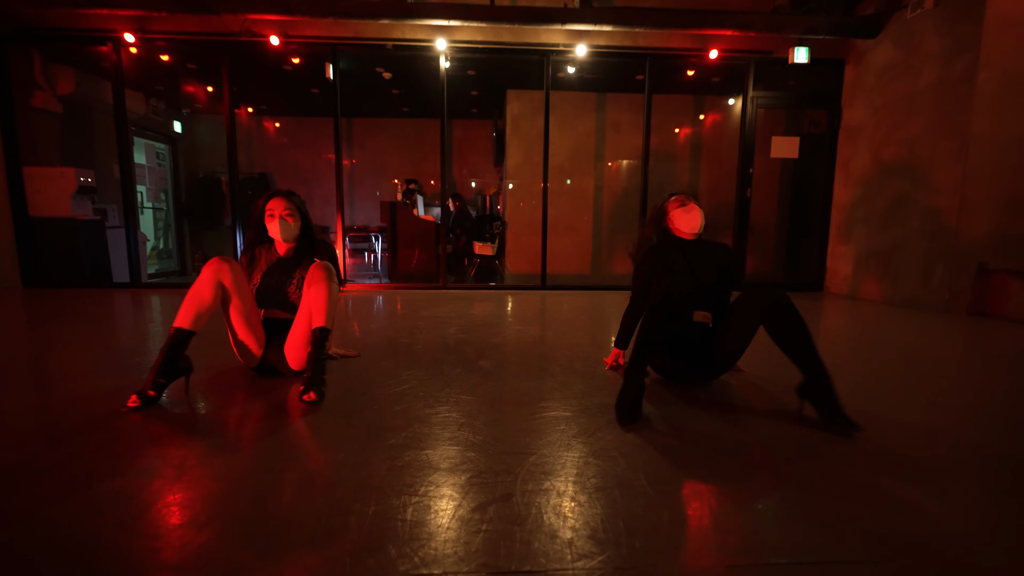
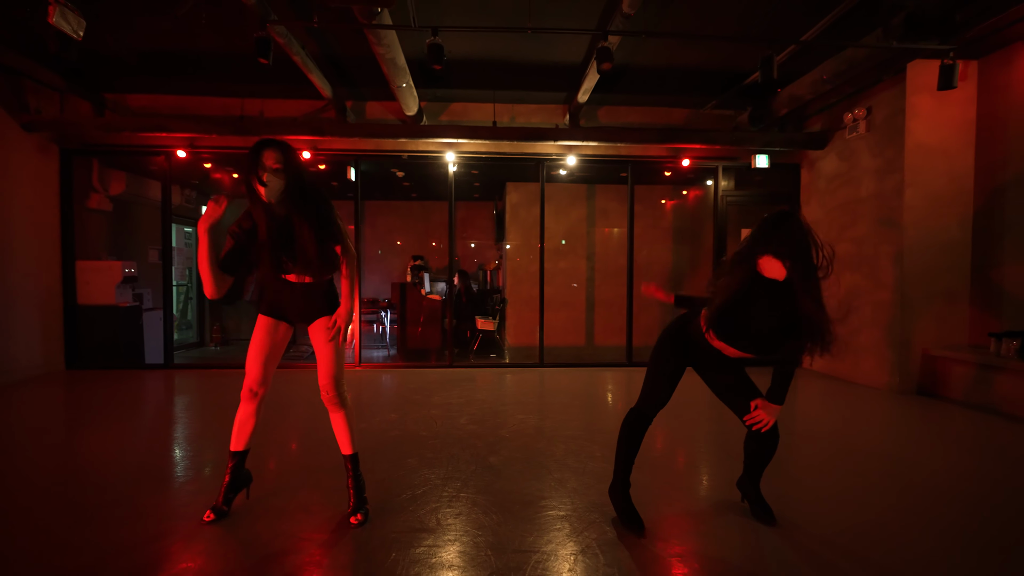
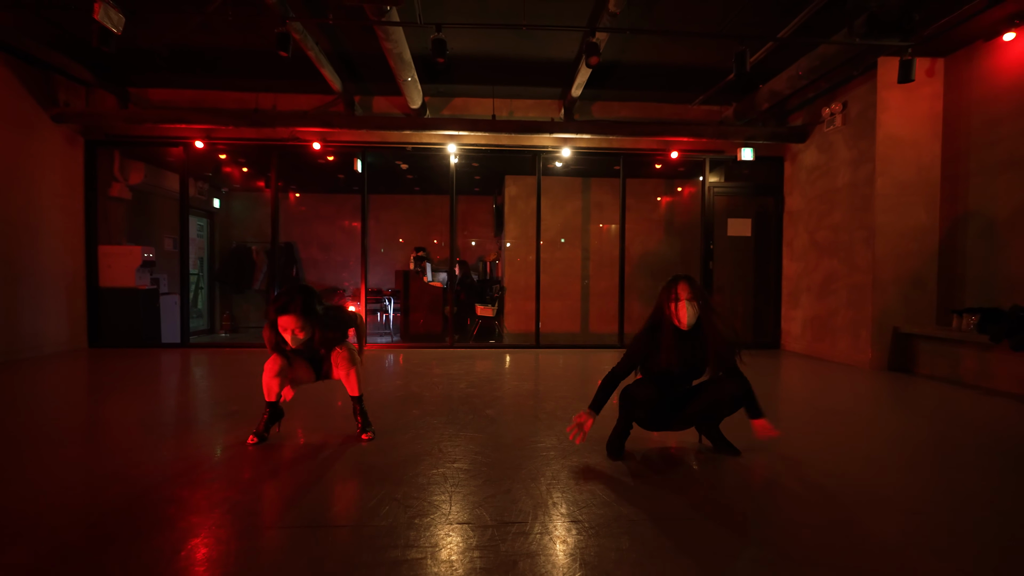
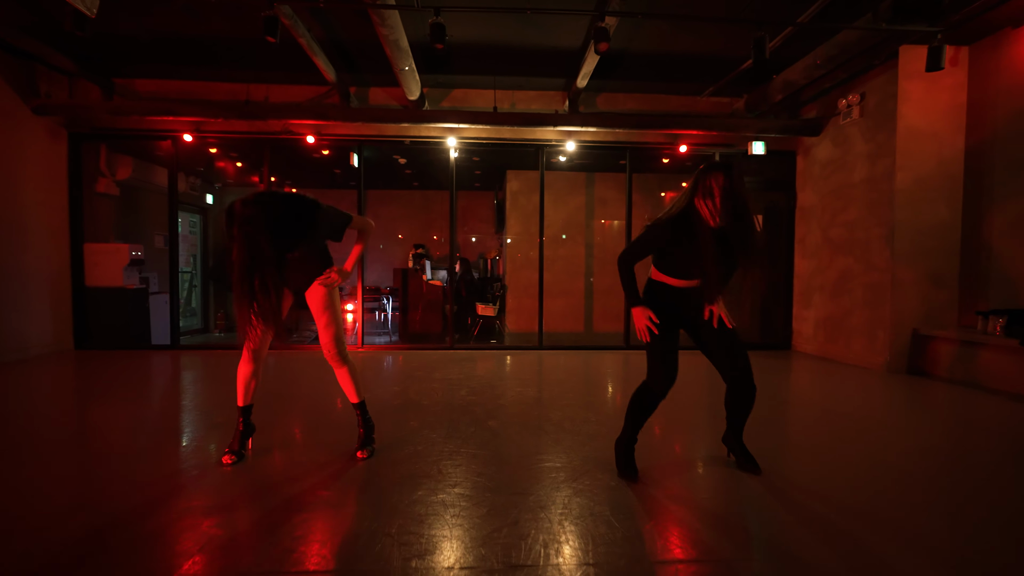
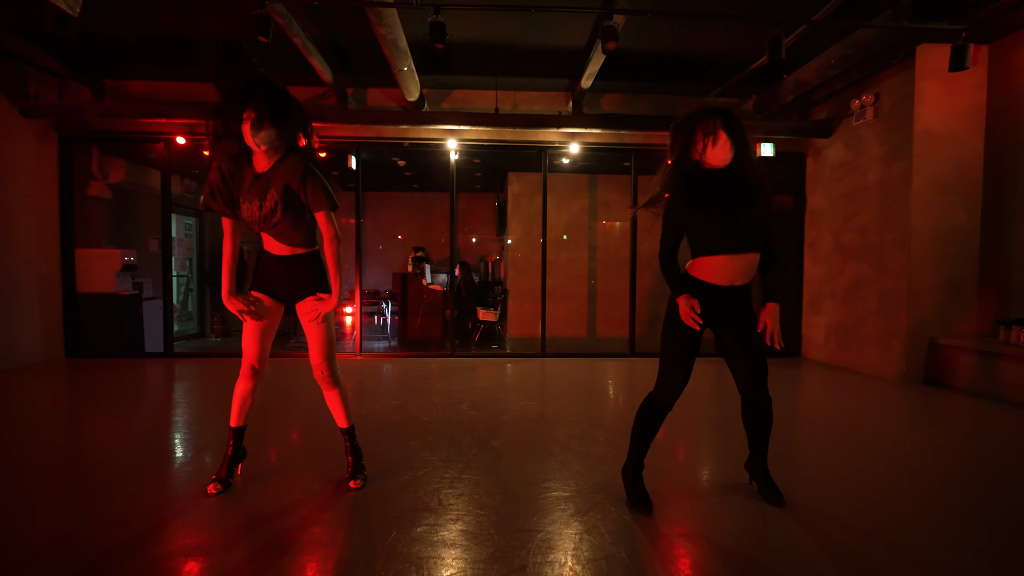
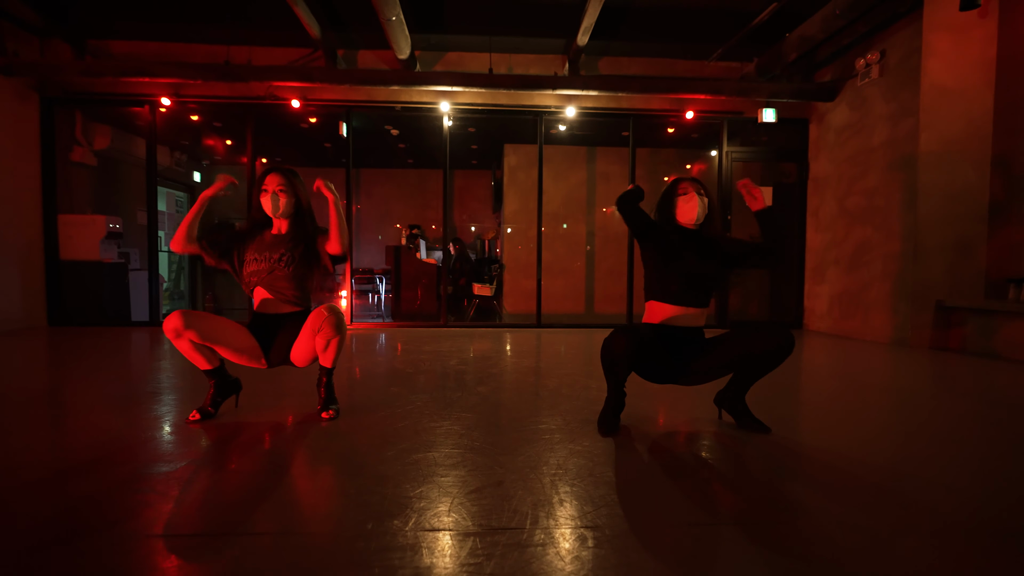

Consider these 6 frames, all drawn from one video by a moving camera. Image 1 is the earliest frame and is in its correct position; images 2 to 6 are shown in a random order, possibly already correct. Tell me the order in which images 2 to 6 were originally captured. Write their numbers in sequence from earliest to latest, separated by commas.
6, 3, 4, 5, 2
